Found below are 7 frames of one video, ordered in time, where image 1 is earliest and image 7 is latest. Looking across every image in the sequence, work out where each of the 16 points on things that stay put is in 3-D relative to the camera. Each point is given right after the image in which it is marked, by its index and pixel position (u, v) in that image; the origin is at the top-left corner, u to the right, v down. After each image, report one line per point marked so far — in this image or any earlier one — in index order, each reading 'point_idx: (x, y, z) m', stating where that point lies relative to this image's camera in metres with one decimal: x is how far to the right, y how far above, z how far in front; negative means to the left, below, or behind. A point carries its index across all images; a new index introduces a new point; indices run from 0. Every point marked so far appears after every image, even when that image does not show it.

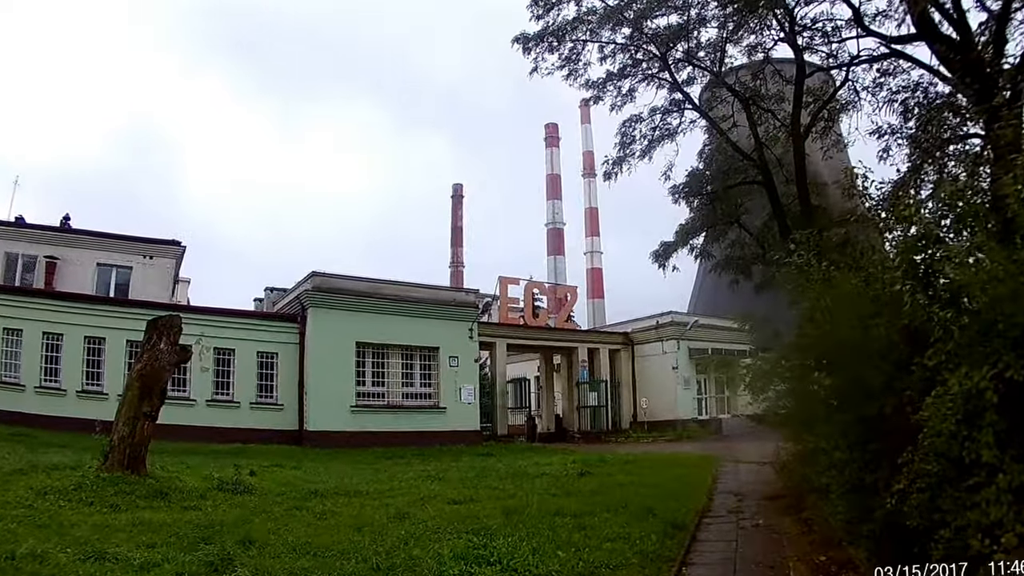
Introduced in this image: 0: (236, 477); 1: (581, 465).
0: (-4.1, -2.8, +12.0) m
1: (+1.1, -2.9, +13.2) m
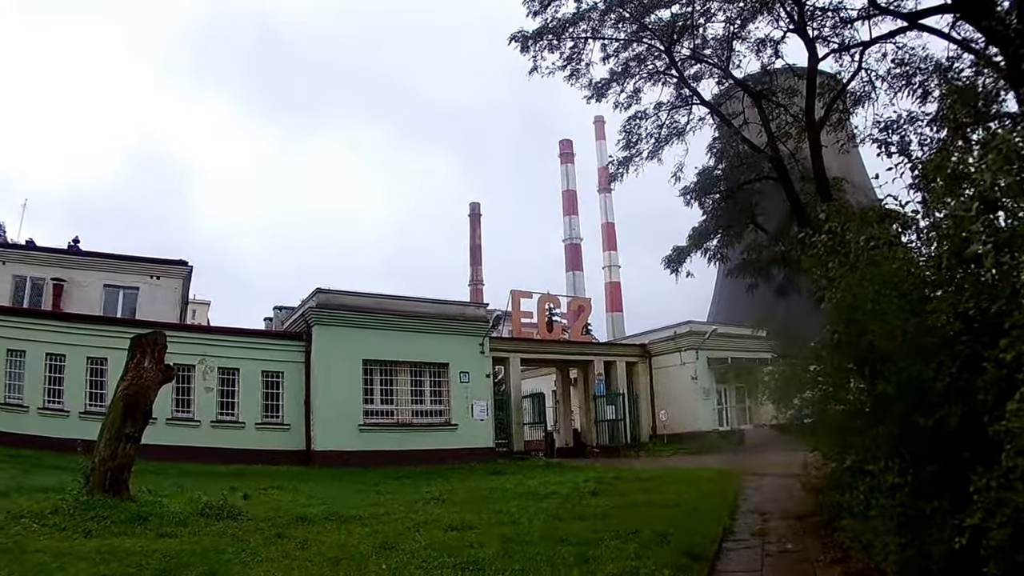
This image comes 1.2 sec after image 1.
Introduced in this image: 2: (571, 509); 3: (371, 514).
0: (-4.0, -3.0, +11.3) m
1: (+1.3, -3.0, +12.4) m
2: (+0.7, -2.7, +9.8) m
3: (-1.9, -2.9, +10.4) m
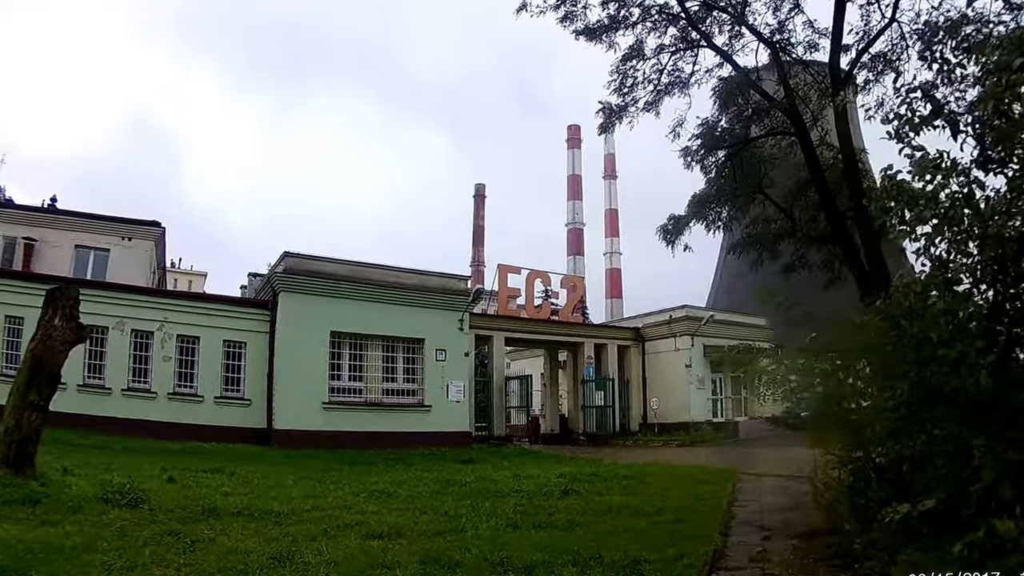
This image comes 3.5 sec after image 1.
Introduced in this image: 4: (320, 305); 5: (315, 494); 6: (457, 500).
0: (-4.5, -2.4, +9.7) m
1: (+0.8, -2.5, +10.8) m
2: (+0.2, -2.3, +8.2) m
3: (-2.4, -2.4, +8.8) m
4: (-4.7, -0.5, +19.9) m
5: (-2.6, -2.6, +10.5) m
6: (-0.7, -2.4, +9.2) m
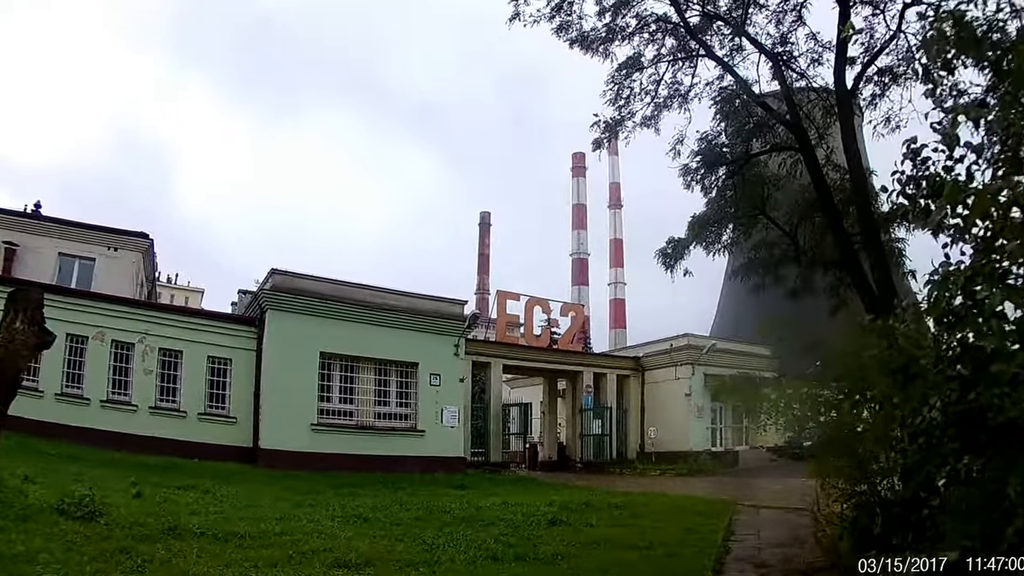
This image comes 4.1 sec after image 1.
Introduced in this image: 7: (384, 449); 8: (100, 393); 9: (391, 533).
0: (-4.7, -2.5, +9.2) m
1: (+0.6, -2.8, +10.3) m
2: (0.0, -2.4, +7.7) m
3: (-2.5, -2.5, +8.3) m
4: (-4.8, -0.9, +19.5) m
5: (-2.8, -2.8, +10.0) m
6: (-0.9, -2.6, +8.7) m
7: (-3.1, -3.9, +19.7) m
8: (-9.1, -2.5, +18.4) m
9: (-1.3, -2.5, +8.5) m
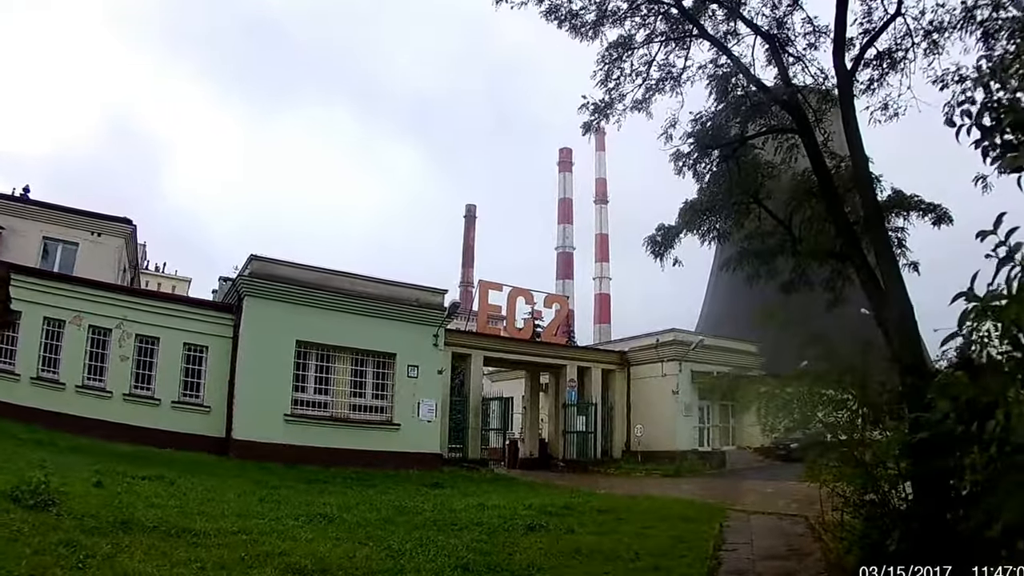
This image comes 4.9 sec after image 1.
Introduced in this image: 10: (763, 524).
0: (-4.9, -2.3, +8.6) m
1: (+0.3, -2.7, +9.7) m
2: (-0.2, -2.3, +7.1) m
3: (-2.8, -2.4, +7.6) m
4: (-5.2, -0.6, +18.8) m
5: (-3.0, -2.6, +9.4) m
6: (-1.1, -2.4, +8.1) m
7: (-3.6, -3.6, +19.1) m
8: (-9.5, -2.1, +17.6) m
9: (-1.5, -2.4, +7.8) m
10: (+2.7, -2.6, +8.7) m
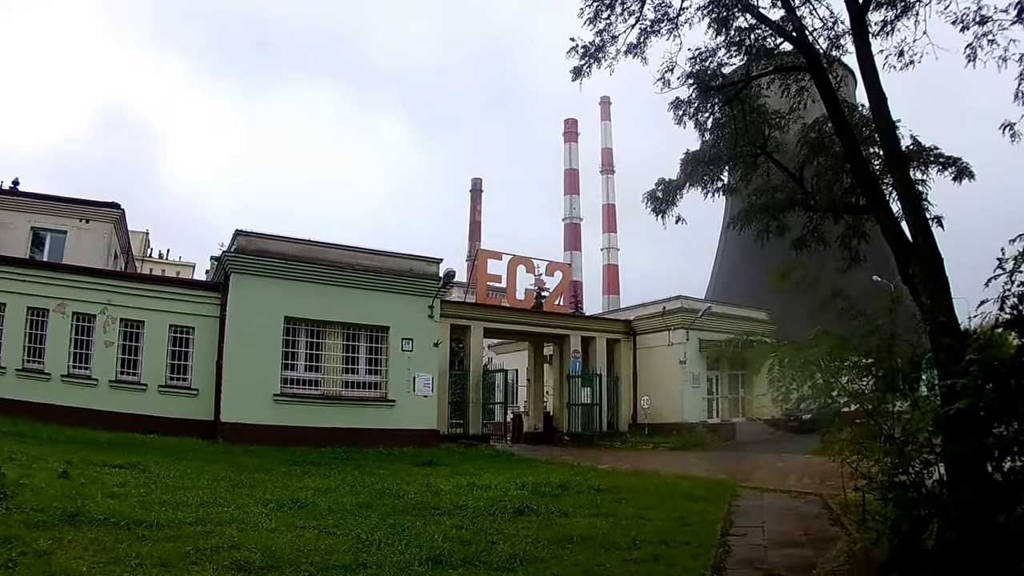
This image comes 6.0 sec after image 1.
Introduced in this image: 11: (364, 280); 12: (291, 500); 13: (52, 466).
0: (-5.1, -2.0, +7.8) m
1: (+0.2, -2.2, +9.0) m
2: (-0.3, -2.0, +6.3) m
3: (-2.9, -2.1, +6.9) m
4: (-5.3, 0.0, +18.0) m
5: (-3.1, -2.3, +8.6) m
6: (-1.2, -2.1, +7.4) m
7: (-3.6, -3.0, +18.4) m
8: (-9.6, -1.6, +16.9) m
9: (-1.6, -2.0, +7.1) m
10: (+2.6, -2.1, +7.9) m
11: (-3.4, +0.2, +19.0) m
12: (-2.3, -2.2, +8.5) m
13: (-6.5, -2.5, +11.5) m
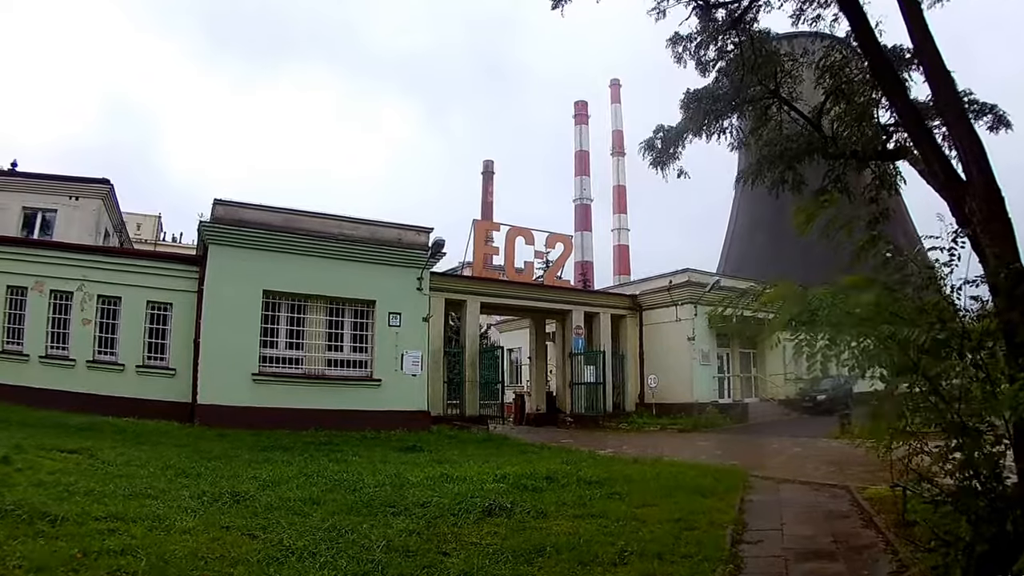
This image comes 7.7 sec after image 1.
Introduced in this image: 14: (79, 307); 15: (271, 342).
0: (-5.3, -1.7, +6.7) m
1: (0.0, -1.9, +7.7) m
2: (-0.6, -1.7, +5.1) m
3: (-3.2, -1.8, +5.7) m
4: (-5.4, +0.6, +16.8) m
5: (-3.4, -1.9, +7.5) m
6: (-1.5, -1.7, +6.2) m
7: (-3.7, -2.4, +17.3) m
8: (-9.7, -1.1, +15.9) m
9: (-1.9, -1.7, +5.9) m
10: (+2.3, -1.8, +6.7) m
11: (-3.5, +0.8, +17.8) m
12: (-2.5, -1.9, +7.3) m
13: (-6.7, -2.1, +10.4) m
14: (-9.0, -0.3, +16.1) m
15: (-5.0, -1.1, +17.1) m
